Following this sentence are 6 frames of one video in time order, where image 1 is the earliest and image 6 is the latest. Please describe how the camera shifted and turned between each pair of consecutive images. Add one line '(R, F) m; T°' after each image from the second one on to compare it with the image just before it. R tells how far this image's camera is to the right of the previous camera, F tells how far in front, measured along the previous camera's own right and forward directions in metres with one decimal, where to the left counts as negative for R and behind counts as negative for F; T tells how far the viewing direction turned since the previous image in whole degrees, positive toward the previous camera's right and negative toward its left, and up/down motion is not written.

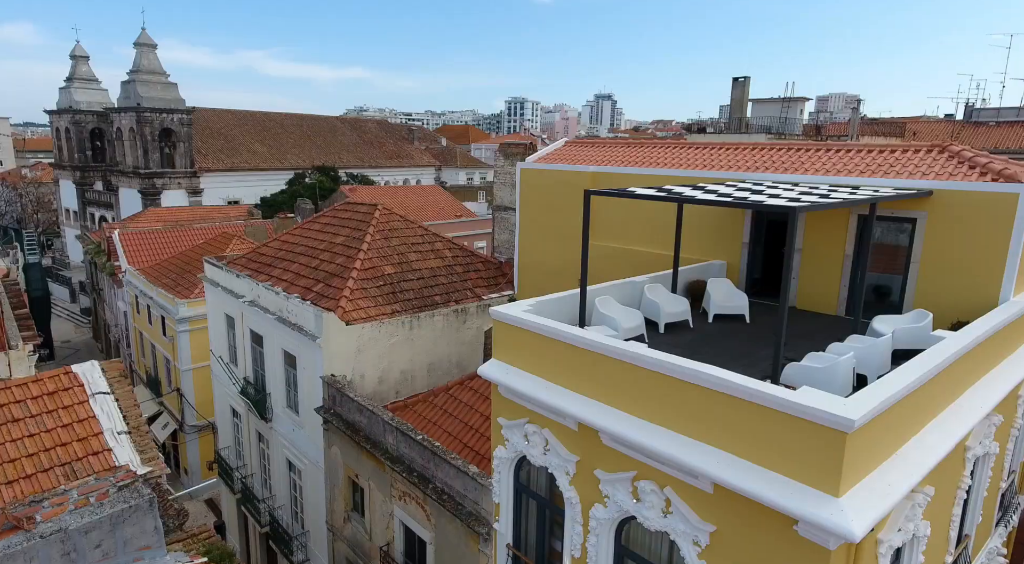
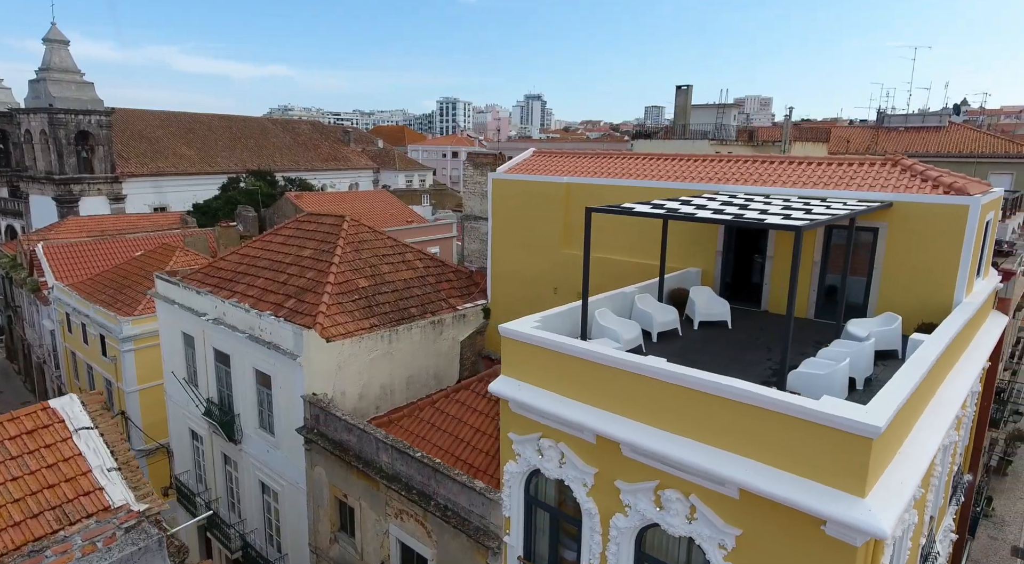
(-1.2, -0.1) m; +7°
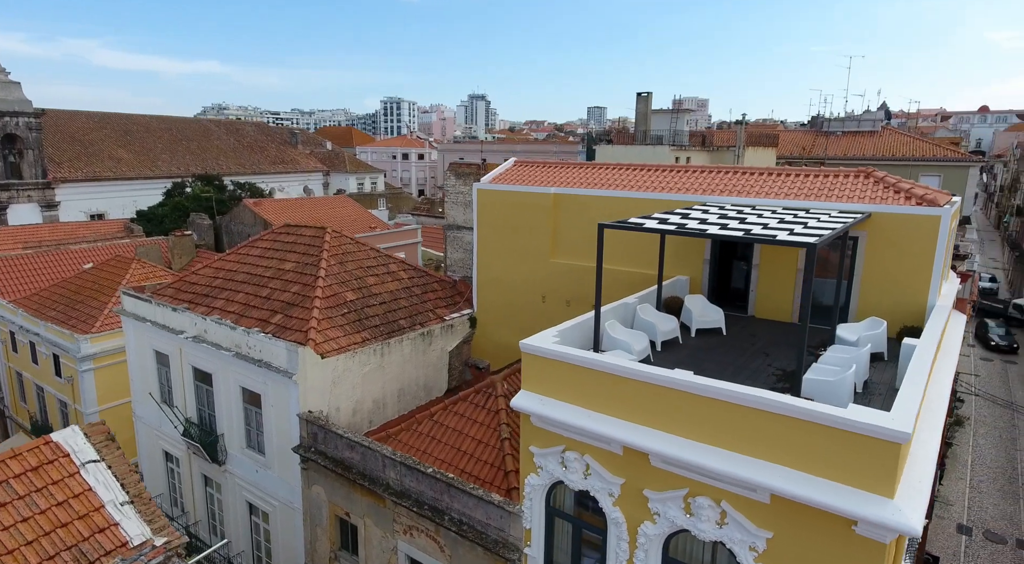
(-1.2, -0.1) m; +6°
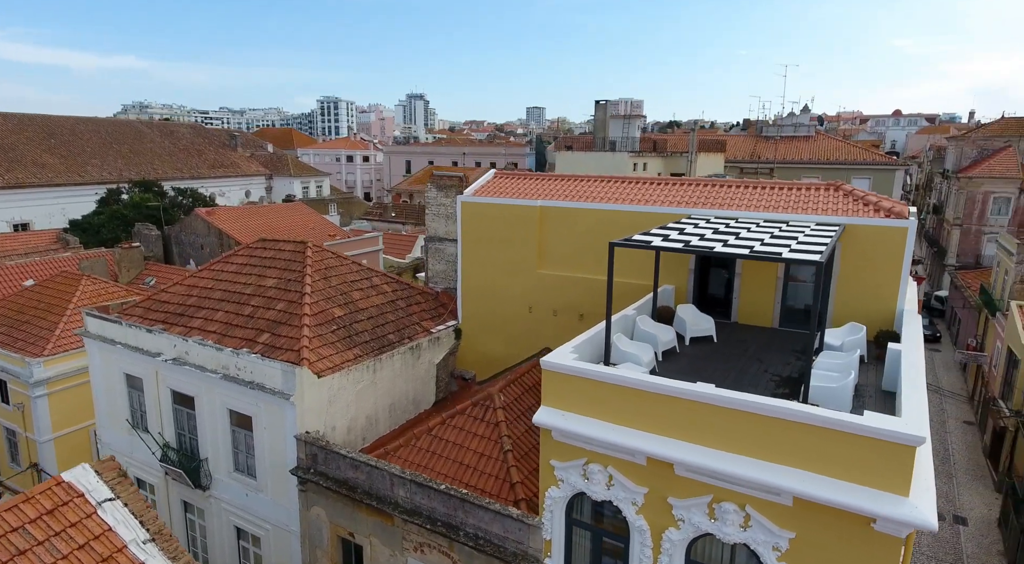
(-1.3, -0.2) m; +6°
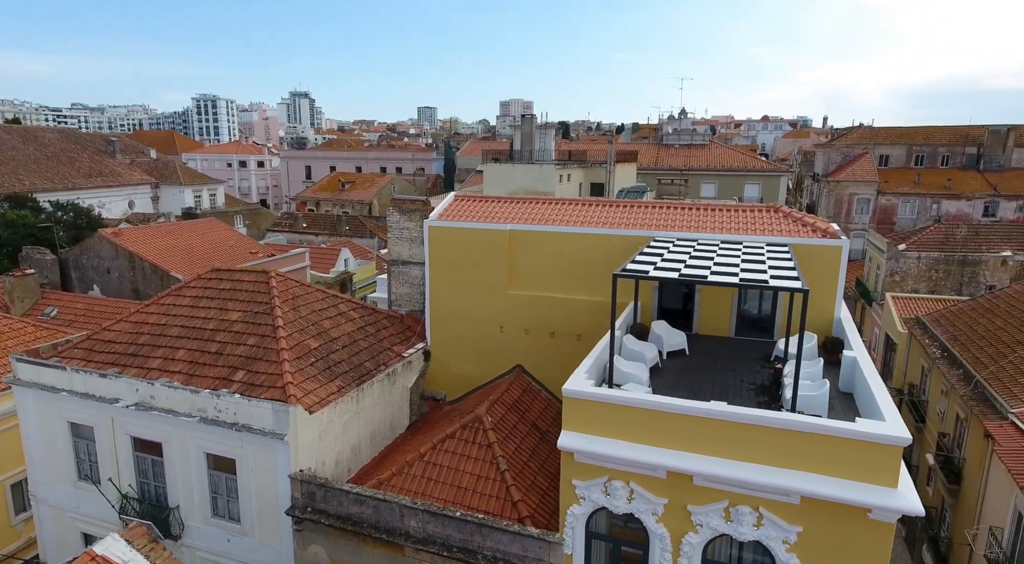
(-2.3, -0.3) m; +11°
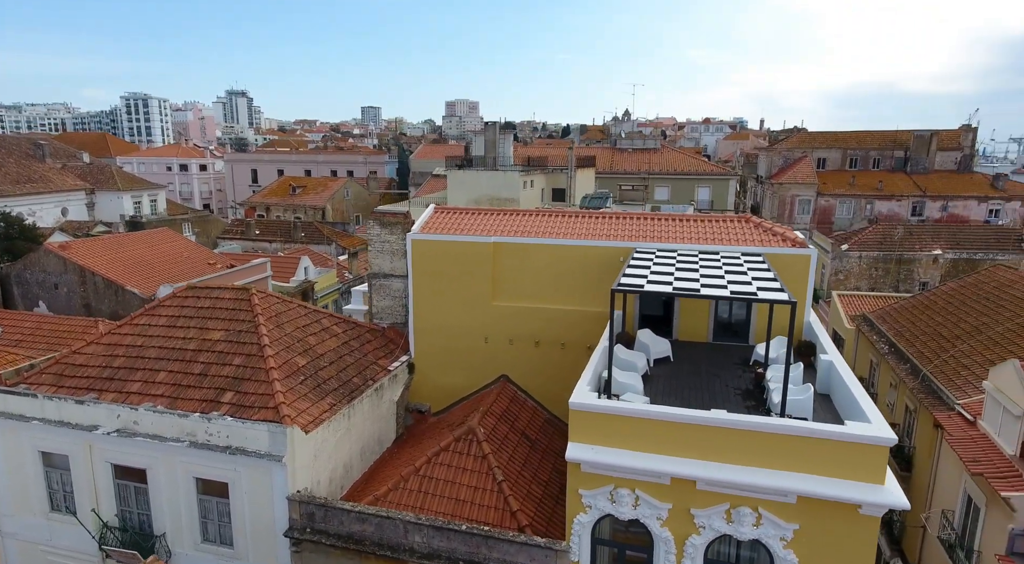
(-1.1, -0.2) m; +6°
